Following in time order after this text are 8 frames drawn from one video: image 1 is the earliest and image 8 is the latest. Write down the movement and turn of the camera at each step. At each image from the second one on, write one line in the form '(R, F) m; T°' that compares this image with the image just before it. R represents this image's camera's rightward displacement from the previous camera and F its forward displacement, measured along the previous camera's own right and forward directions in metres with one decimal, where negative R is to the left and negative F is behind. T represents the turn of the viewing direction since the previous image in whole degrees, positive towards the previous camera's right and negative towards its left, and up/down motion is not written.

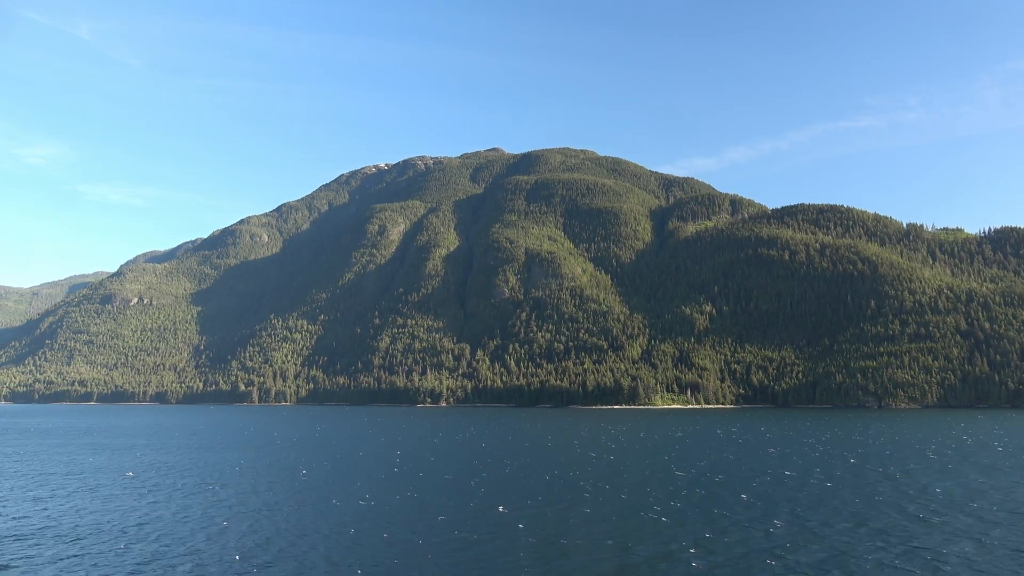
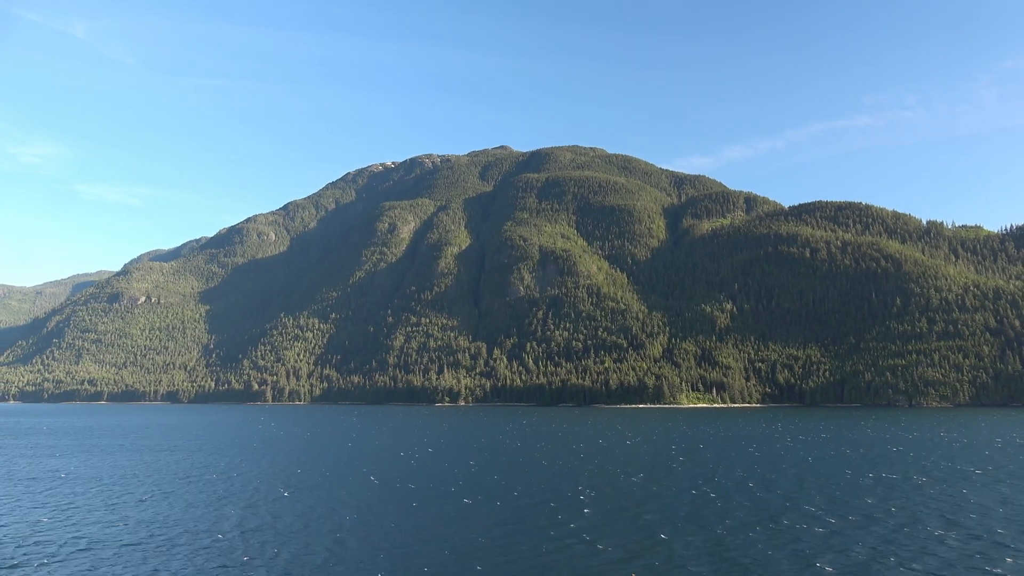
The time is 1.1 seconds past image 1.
(-8.8, +3.2) m; 0°
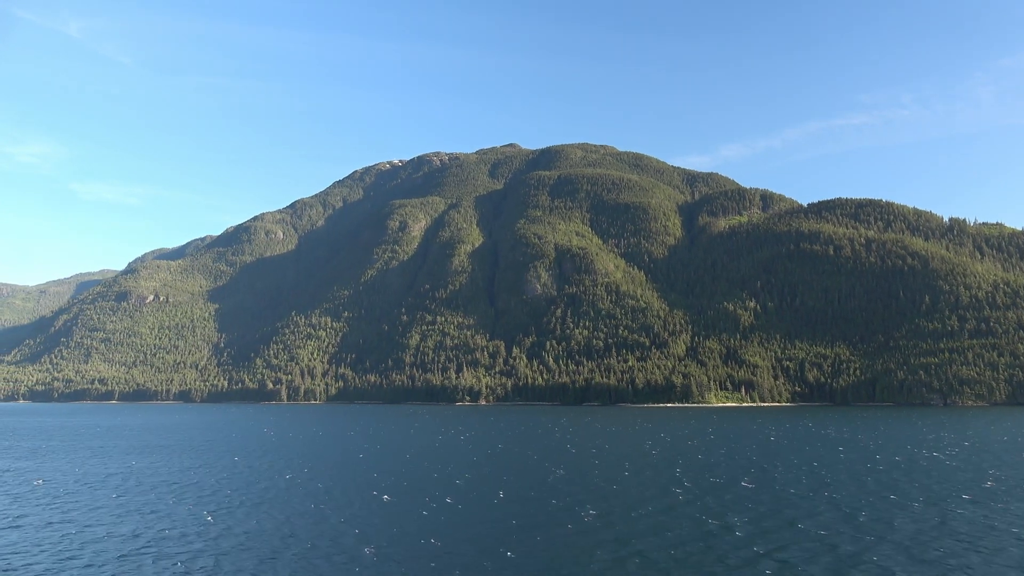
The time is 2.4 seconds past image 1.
(-9.8, +3.6) m; 0°
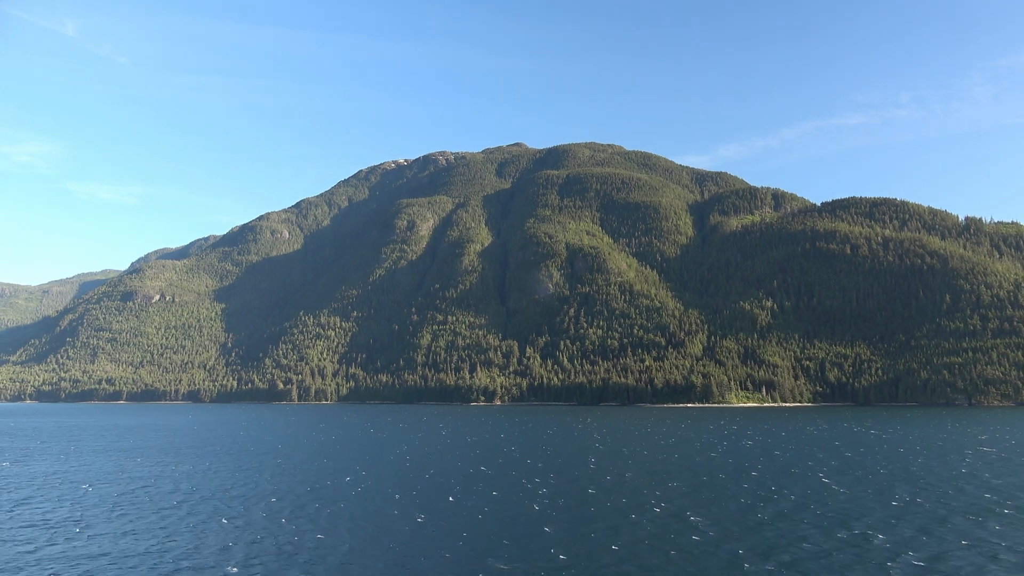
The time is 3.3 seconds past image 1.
(-6.9, +2.4) m; 0°
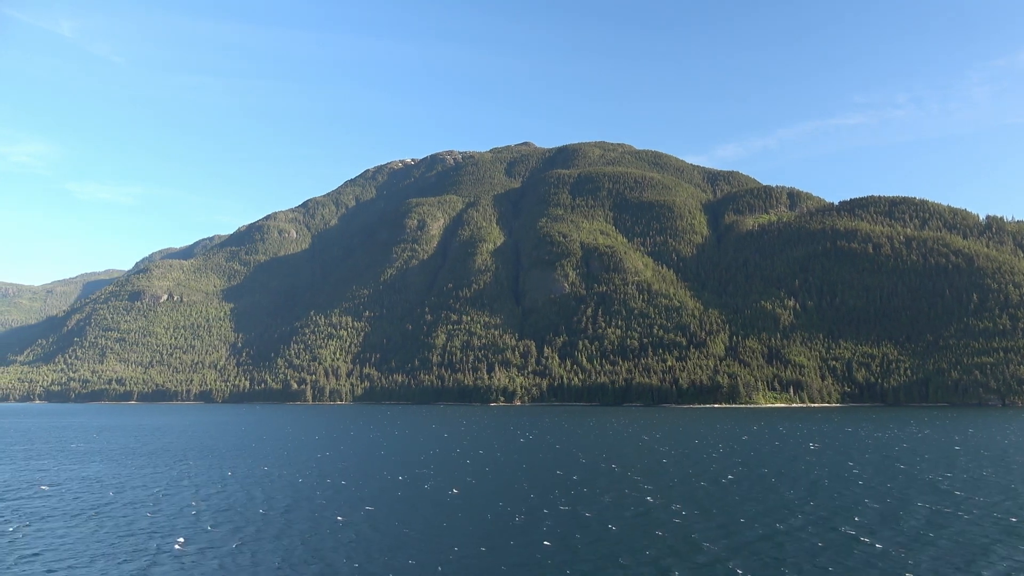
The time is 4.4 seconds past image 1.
(-8.9, +3.1) m; 0°
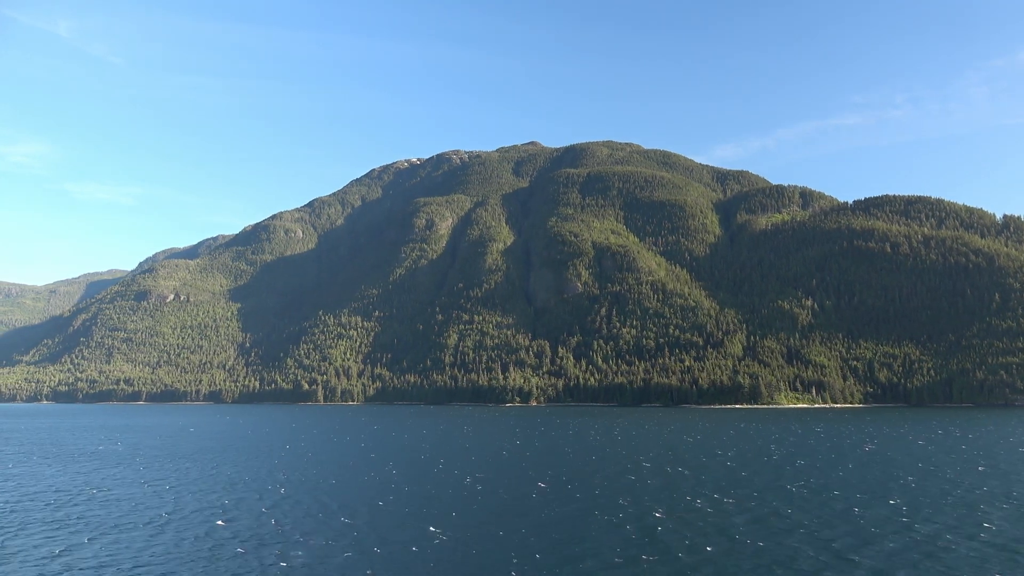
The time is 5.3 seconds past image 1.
(-6.9, +2.5) m; 0°
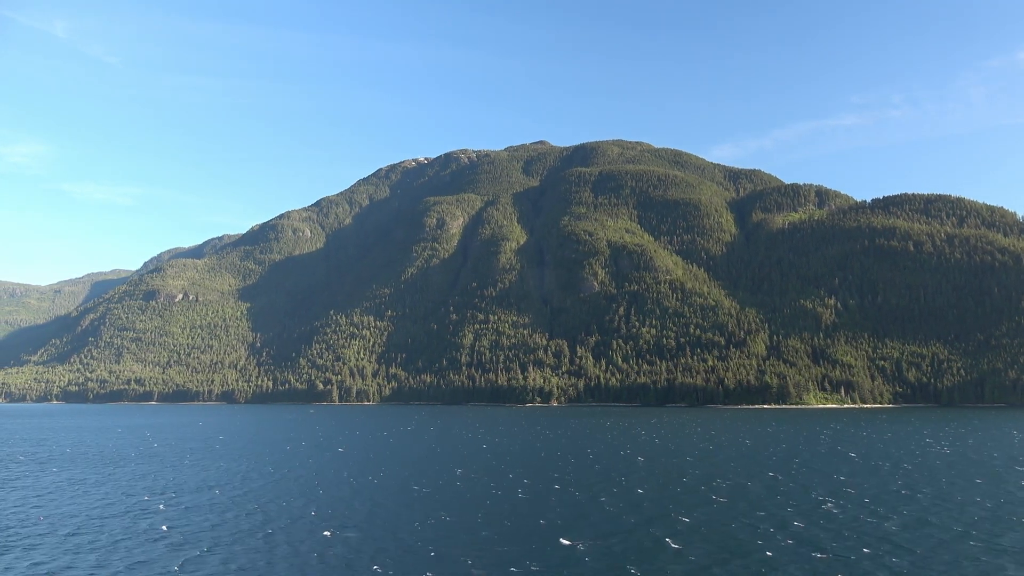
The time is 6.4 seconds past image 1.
(-8.8, +2.8) m; 0°
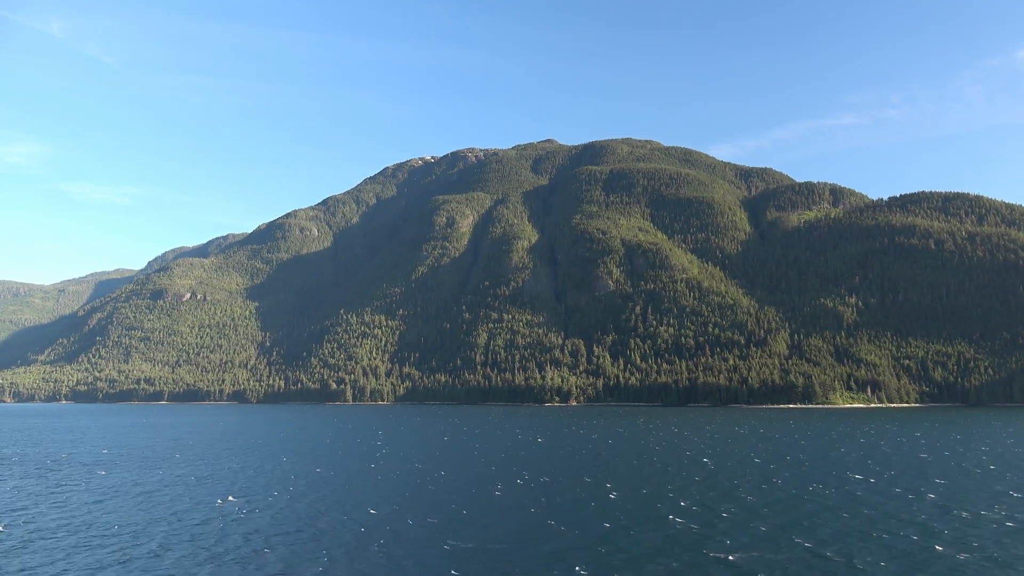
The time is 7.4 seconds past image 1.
(-7.9, +2.6) m; 0°
